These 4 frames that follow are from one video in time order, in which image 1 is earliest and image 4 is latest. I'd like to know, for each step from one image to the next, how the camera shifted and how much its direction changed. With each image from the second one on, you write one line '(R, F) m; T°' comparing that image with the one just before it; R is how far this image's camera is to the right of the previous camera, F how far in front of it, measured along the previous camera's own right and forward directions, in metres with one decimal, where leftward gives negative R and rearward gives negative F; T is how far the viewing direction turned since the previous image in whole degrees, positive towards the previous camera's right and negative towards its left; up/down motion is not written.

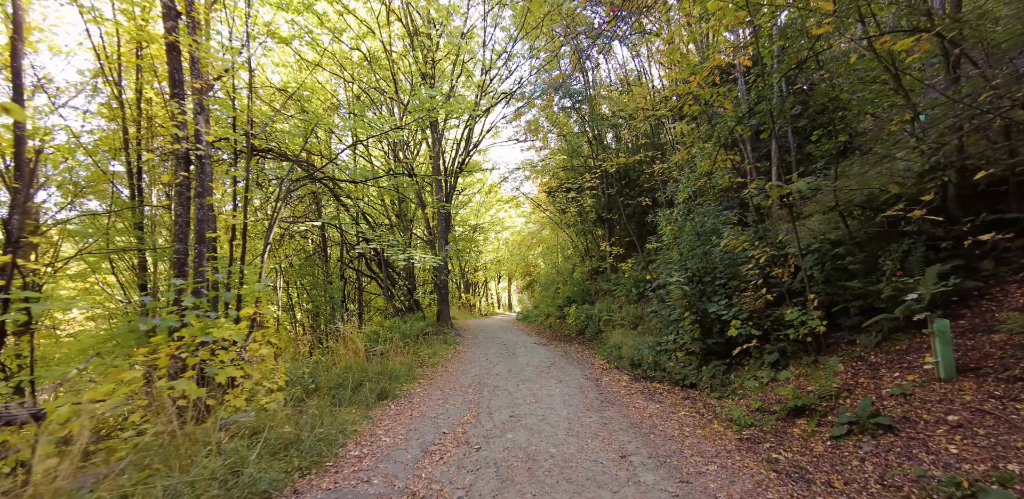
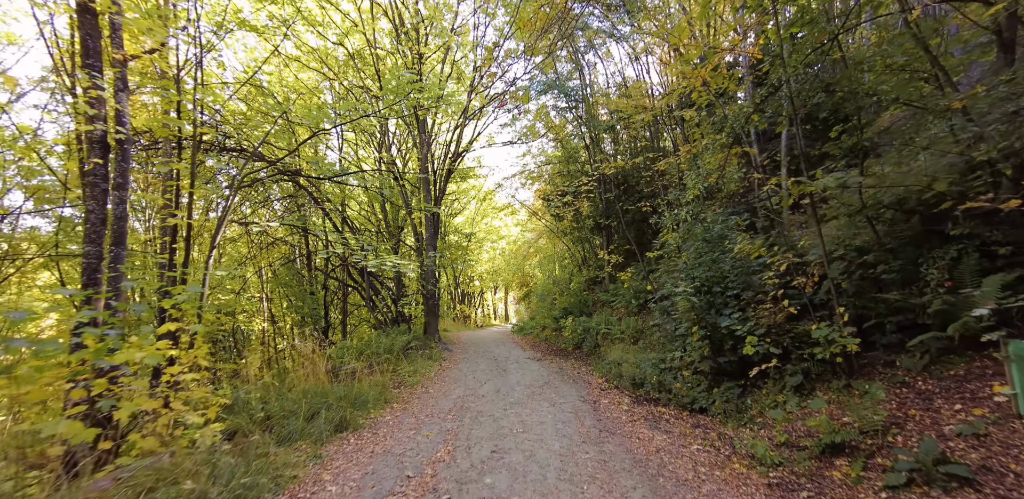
(+0.1, +0.7) m; 0°
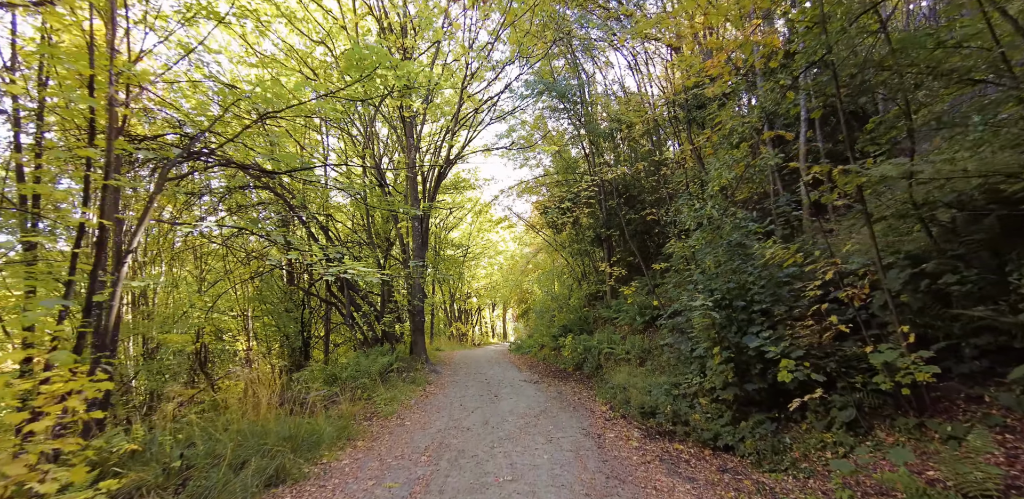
(+0.1, +0.8) m; 0°
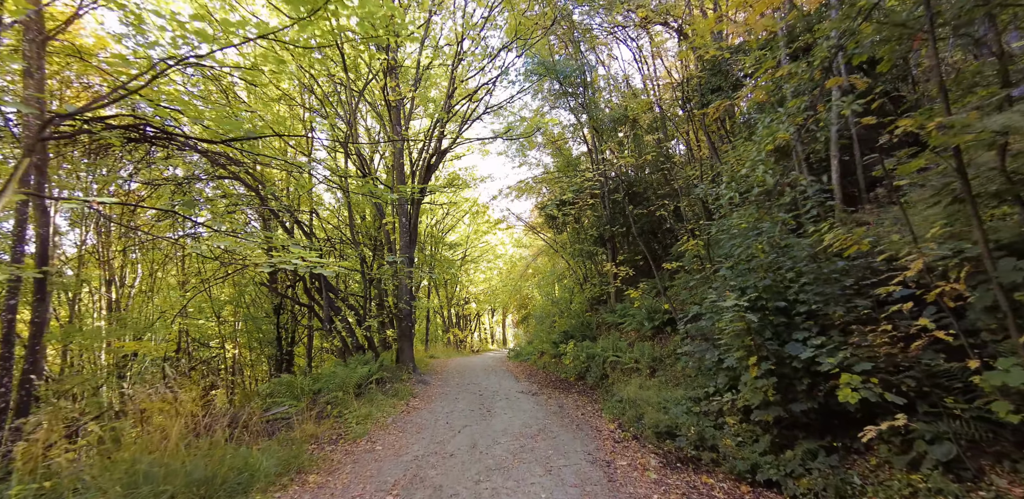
(+0.1, +0.9) m; 0°
